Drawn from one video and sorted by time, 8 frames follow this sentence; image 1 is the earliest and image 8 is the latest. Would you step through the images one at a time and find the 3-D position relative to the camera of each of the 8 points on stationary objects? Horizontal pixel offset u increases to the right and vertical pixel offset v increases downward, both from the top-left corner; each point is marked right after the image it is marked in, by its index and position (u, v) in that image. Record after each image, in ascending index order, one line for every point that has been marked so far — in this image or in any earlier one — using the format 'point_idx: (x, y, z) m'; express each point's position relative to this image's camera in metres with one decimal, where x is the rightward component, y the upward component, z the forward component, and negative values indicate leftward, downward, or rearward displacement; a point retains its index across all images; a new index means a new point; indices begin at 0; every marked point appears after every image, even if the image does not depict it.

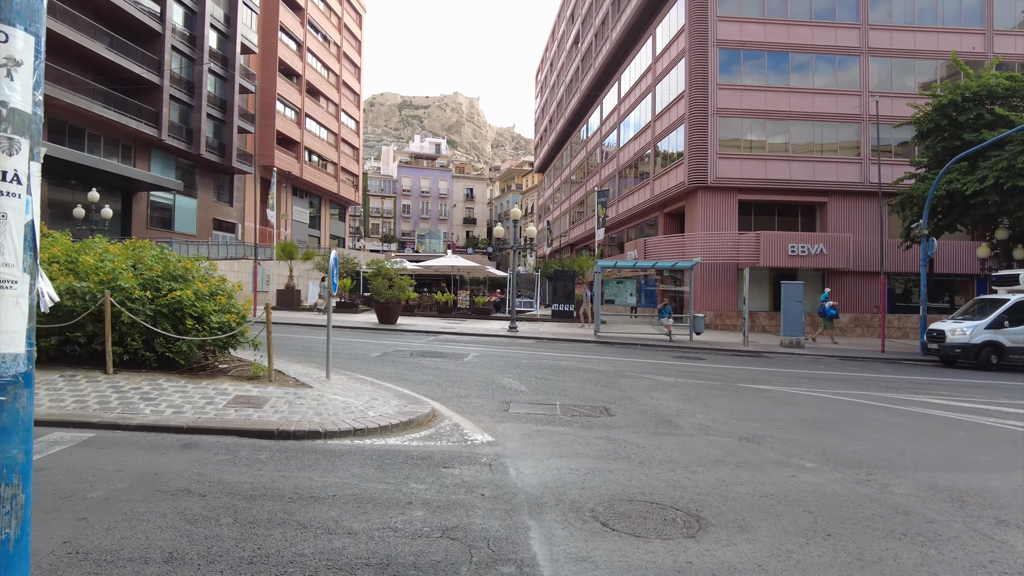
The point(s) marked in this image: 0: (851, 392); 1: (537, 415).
0: (+6.0, -1.9, +11.6) m
1: (+0.3, -1.6, +8.2) m
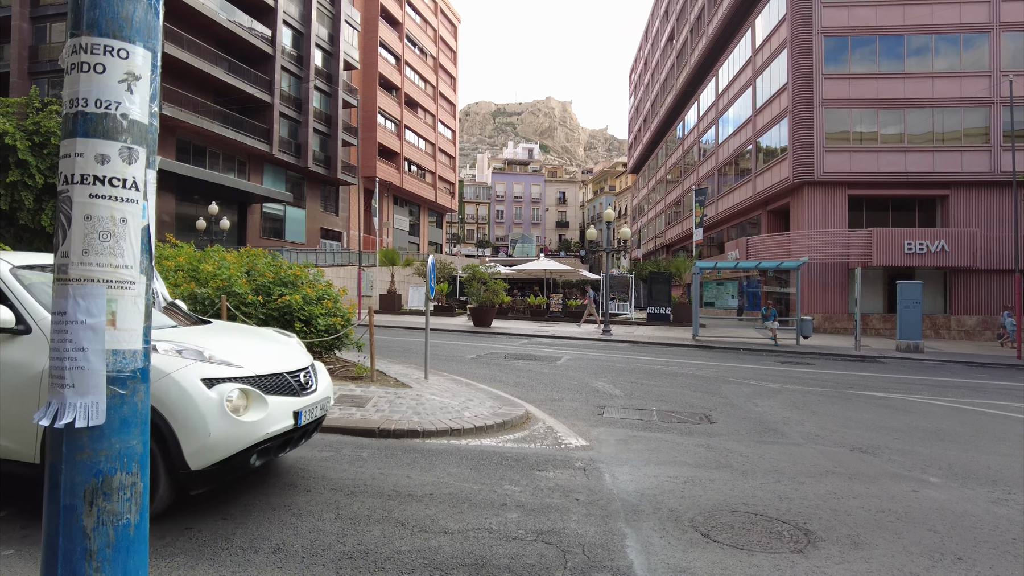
0: (+7.6, -1.8, +10.5) m
1: (+1.5, -1.6, +8.0) m
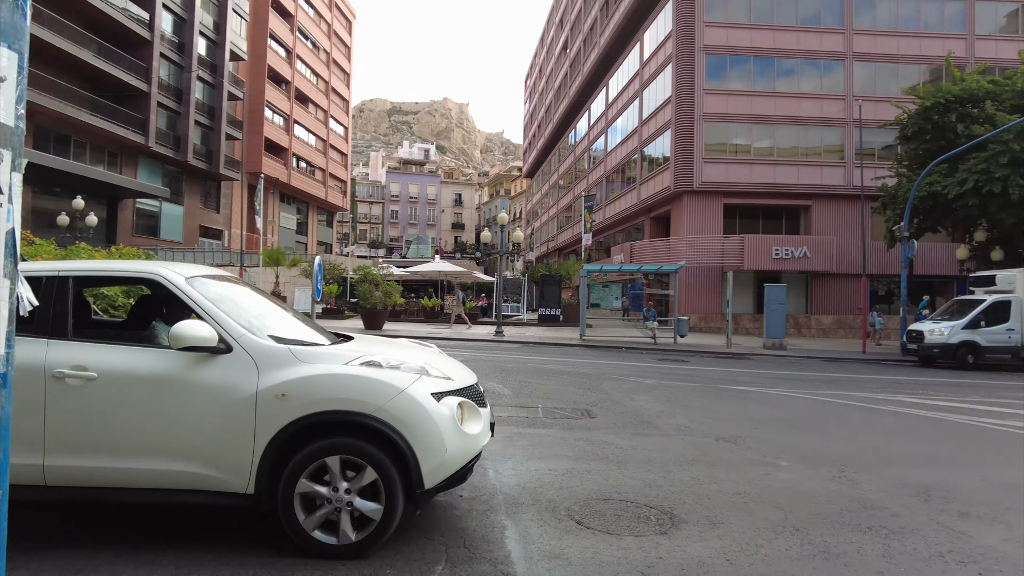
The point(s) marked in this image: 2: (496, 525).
0: (+5.8, -1.9, +11.8) m
1: (+0.1, -1.7, +8.3) m
2: (-0.1, -1.6, +4.5) m
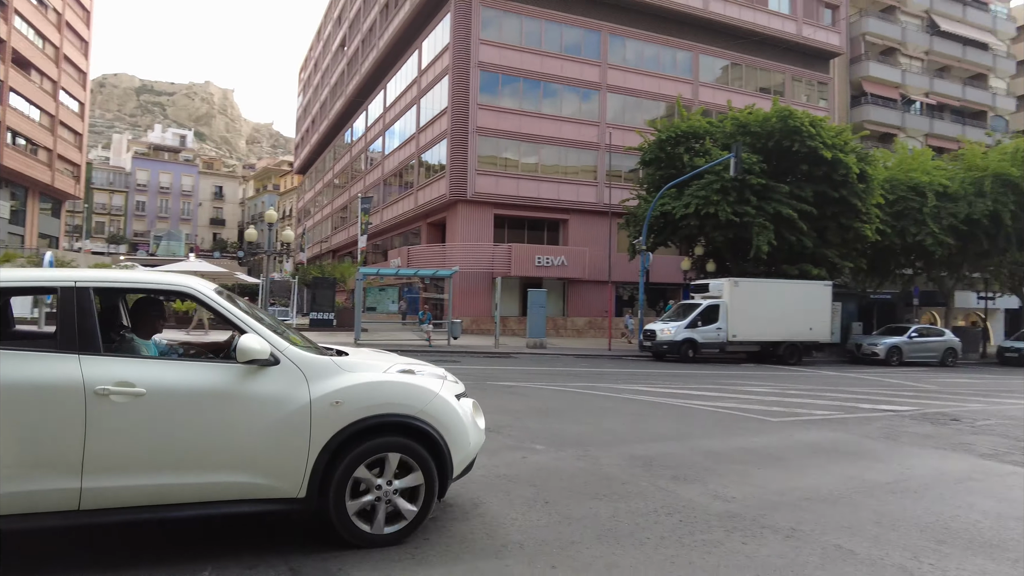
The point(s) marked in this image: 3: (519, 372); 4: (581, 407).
0: (+1.4, -2.0, +13.2) m
1: (-2.8, -1.7, +8.1) m
2: (-1.7, -1.6, +4.4) m
3: (+0.2, -2.0, +15.2) m
4: (+1.1, -1.9, +10.4) m
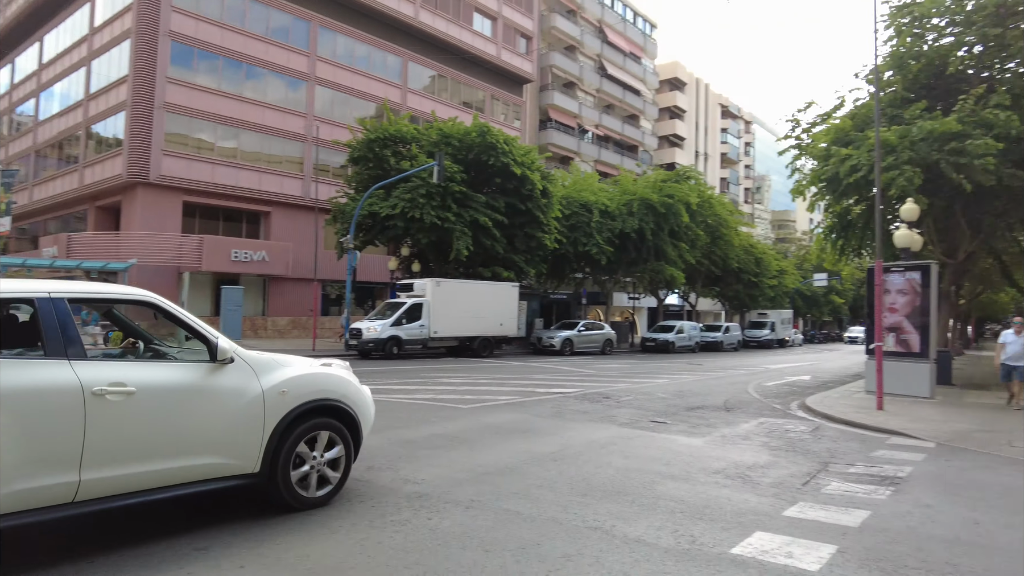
0: (-4.5, -1.9, +12.8) m
1: (-6.1, -1.6, +6.3) m
2: (-3.6, -1.6, +3.5) m
3: (-6.4, -1.9, +14.0) m
4: (-3.6, -1.9, +10.1) m
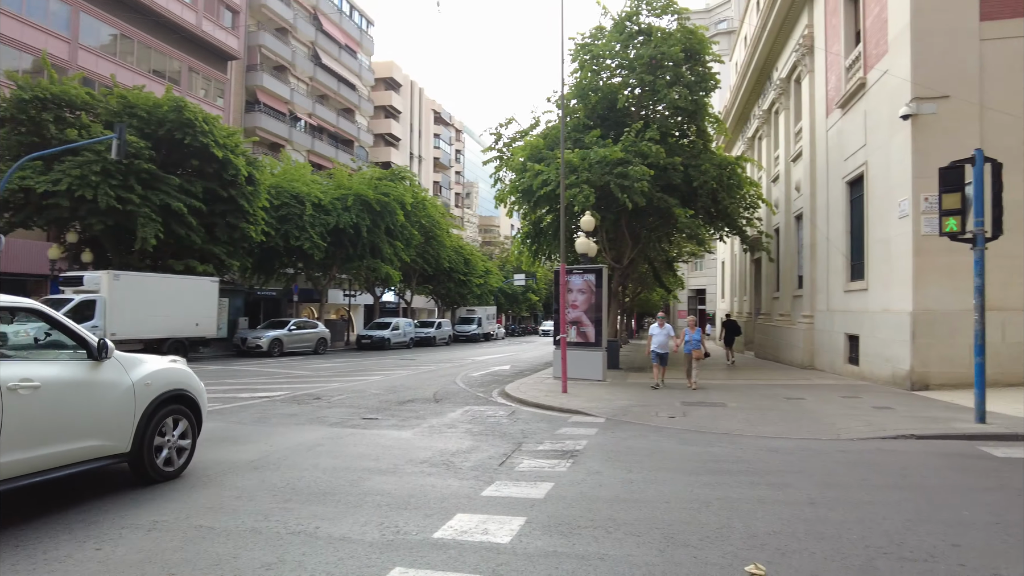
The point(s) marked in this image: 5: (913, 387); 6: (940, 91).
0: (-9.5, -1.8, +9.7) m
1: (-8.3, -1.5, +3.2) m
2: (-4.8, -1.5, +1.7) m
3: (-11.7, -1.7, +10.1) m
4: (-7.6, -1.7, +7.7) m
5: (+8.2, -2.0, +13.3) m
6: (+8.8, +4.1, +13.5) m
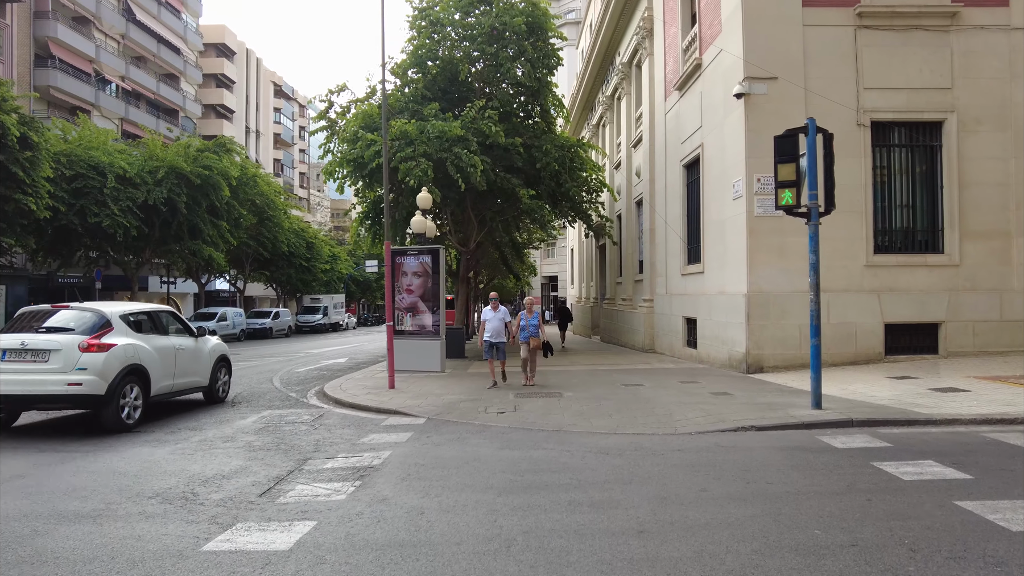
0: (-11.7, -1.6, +6.0) m
1: (-9.2, -1.3, -0.2) m
2: (-5.5, -1.4, -0.9) m
3: (-14.1, -1.5, +5.8) m
4: (-9.4, -1.6, +4.4) m
5: (+4.8, -1.7, +13.2) m
6: (+5.3, +4.5, +13.4) m
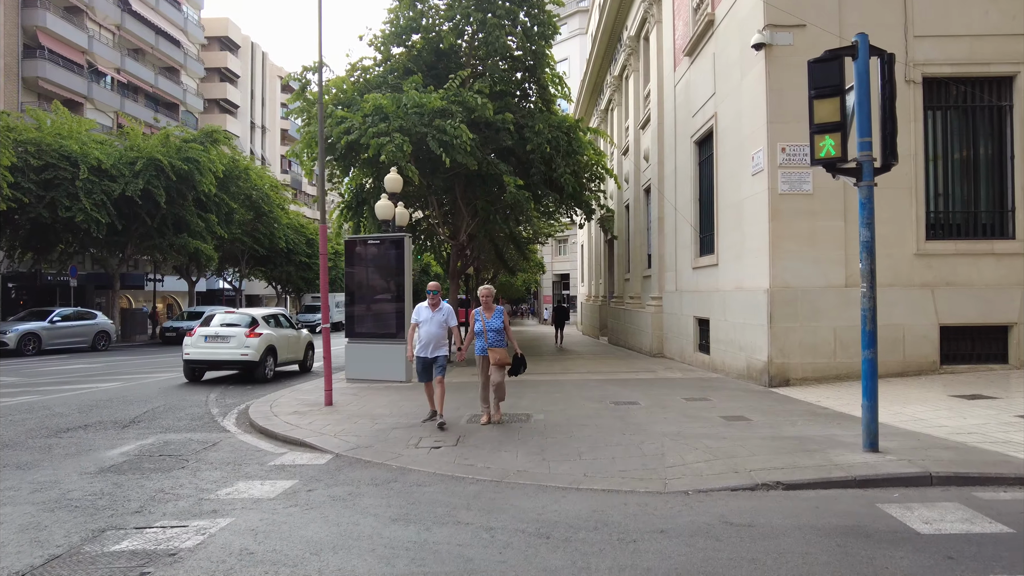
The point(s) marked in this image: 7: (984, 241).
0: (-12.5, -1.5, +4.0) m
1: (-10.1, -1.3, -2.2) m
2: (-6.4, -1.3, -3.1) m
3: (-14.8, -1.4, +3.9) m
4: (-10.2, -1.5, +2.3) m
5: (+4.3, -1.6, +10.8) m
6: (+4.8, +4.6, +10.9) m
7: (+7.9, +0.8, +10.9) m
